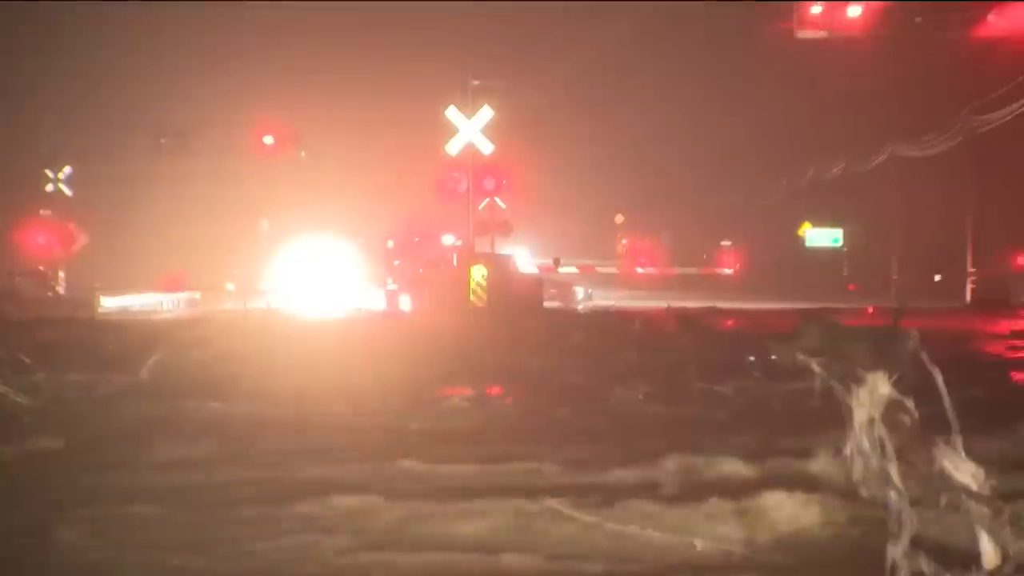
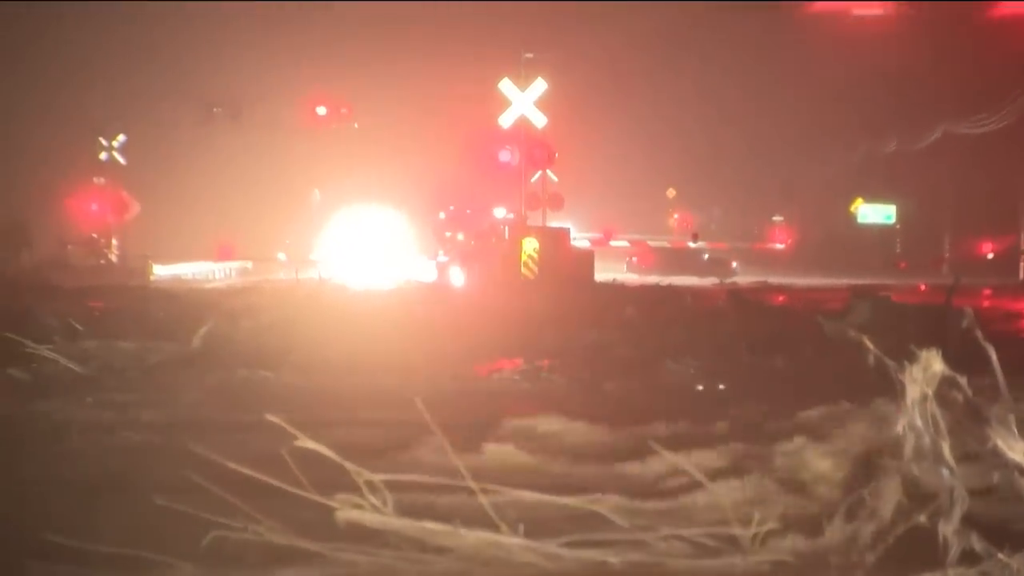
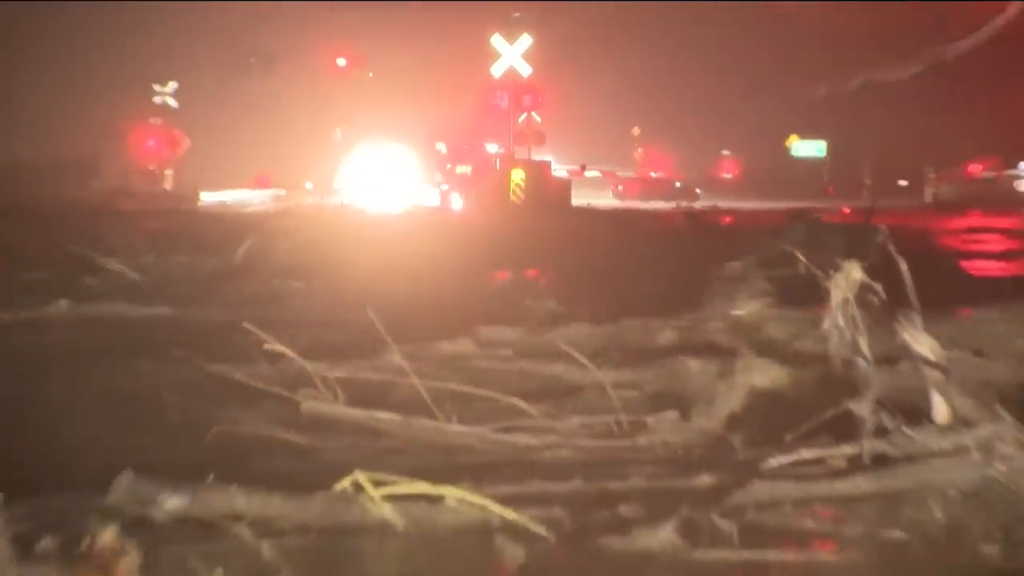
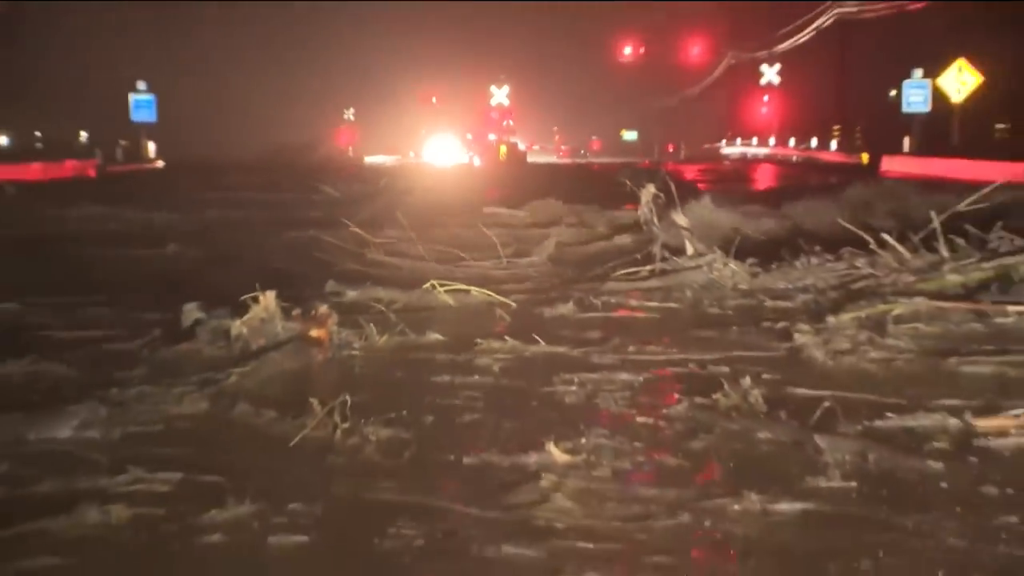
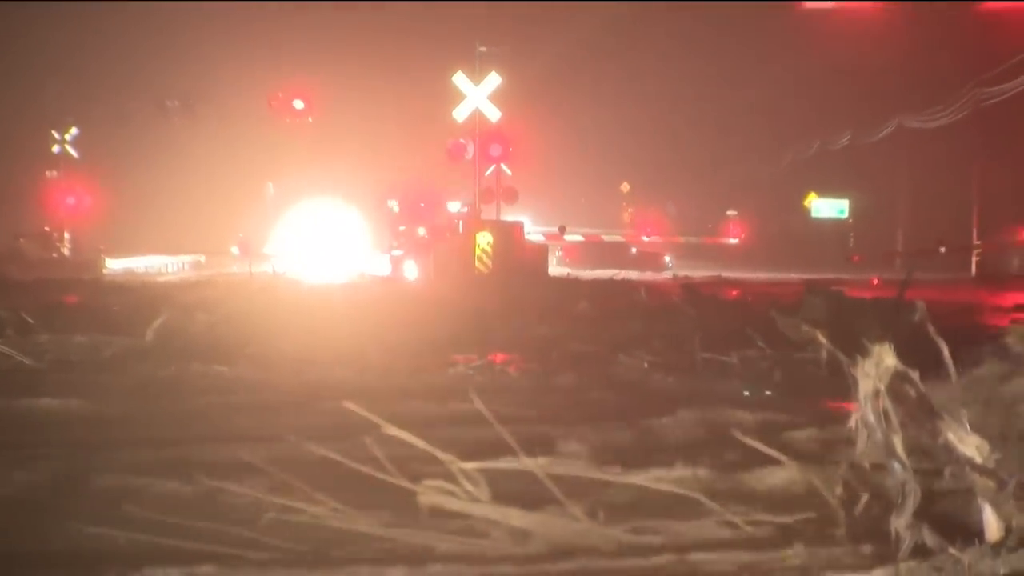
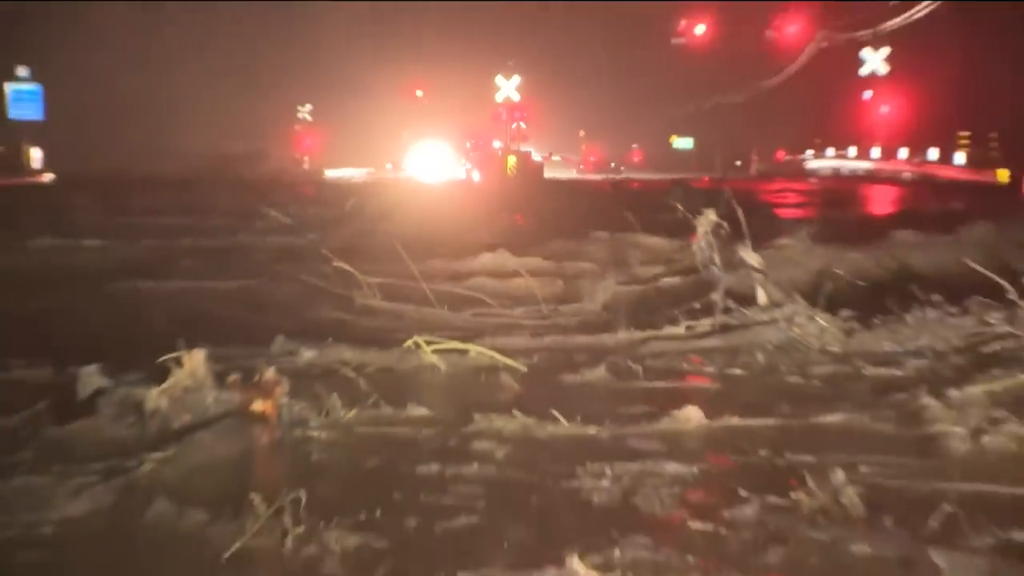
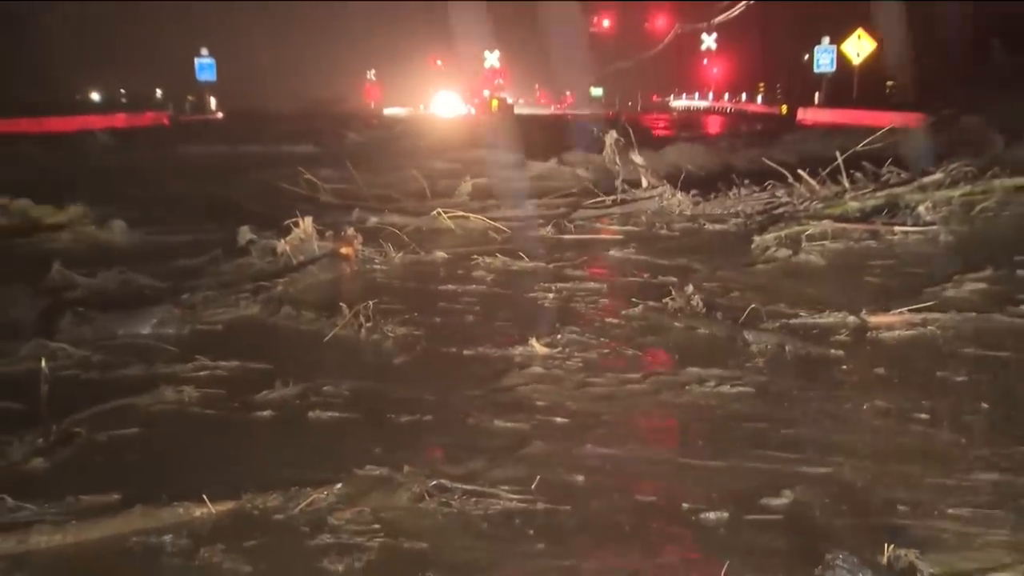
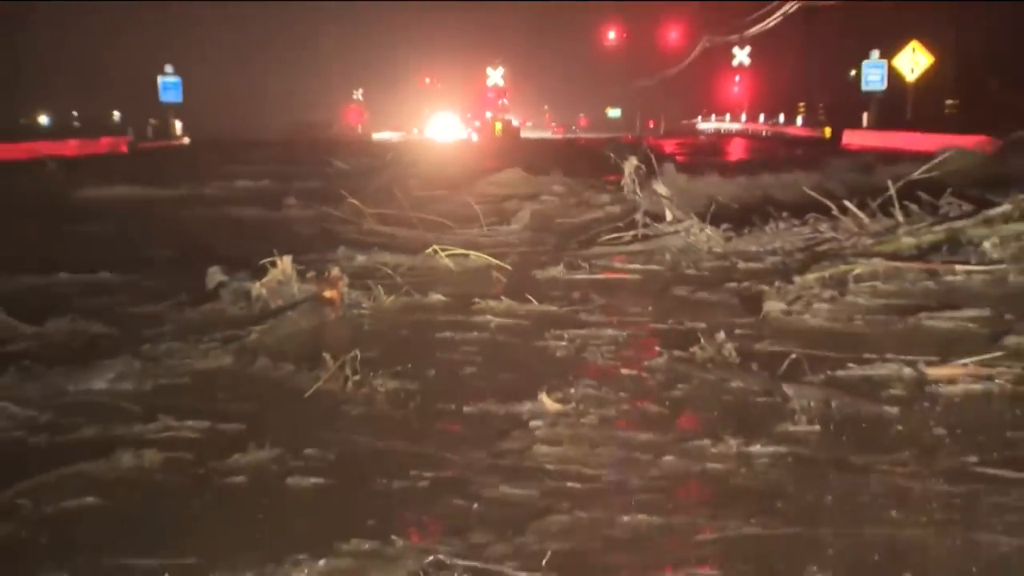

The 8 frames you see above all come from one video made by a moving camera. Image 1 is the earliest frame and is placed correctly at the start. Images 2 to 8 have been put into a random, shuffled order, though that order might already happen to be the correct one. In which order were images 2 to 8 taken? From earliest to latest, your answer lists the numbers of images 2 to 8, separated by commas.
5, 2, 3, 6, 4, 8, 7
